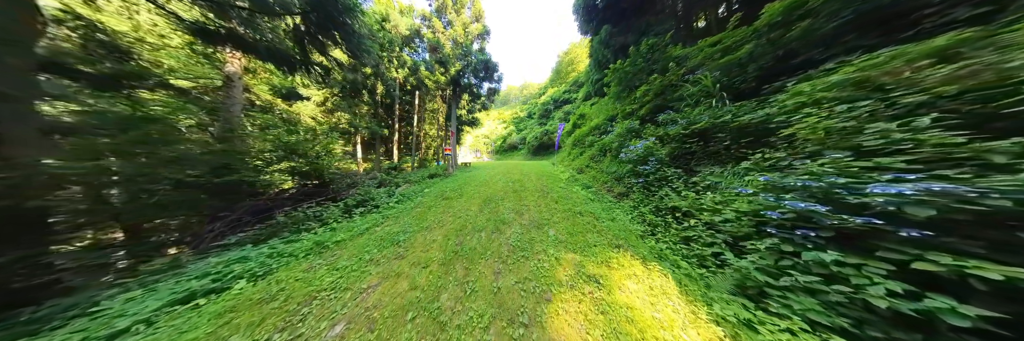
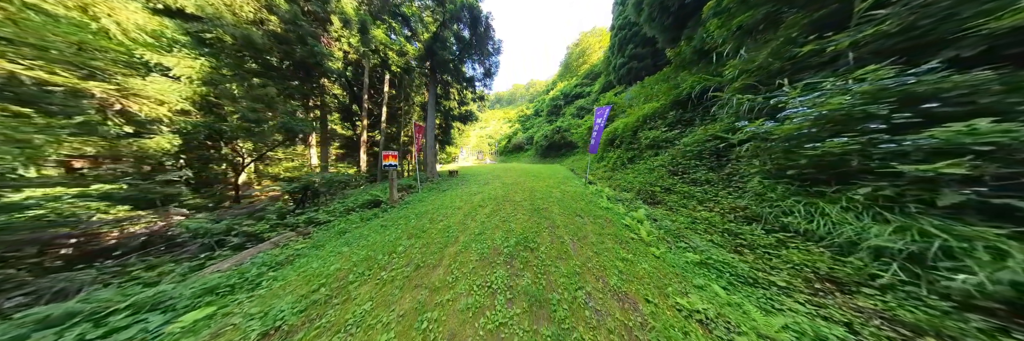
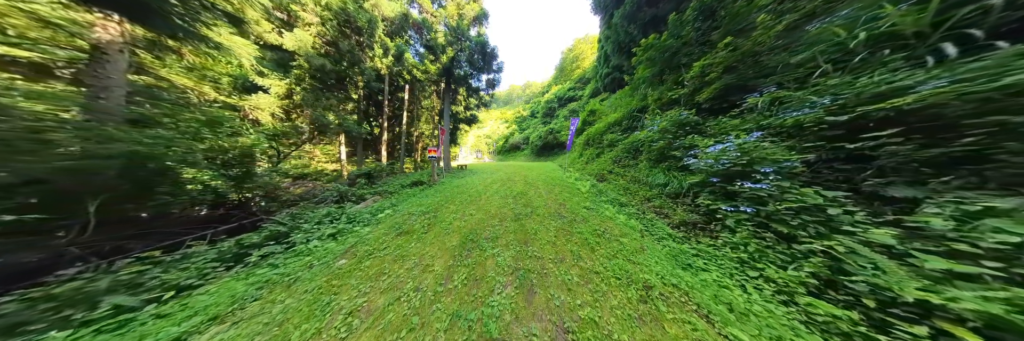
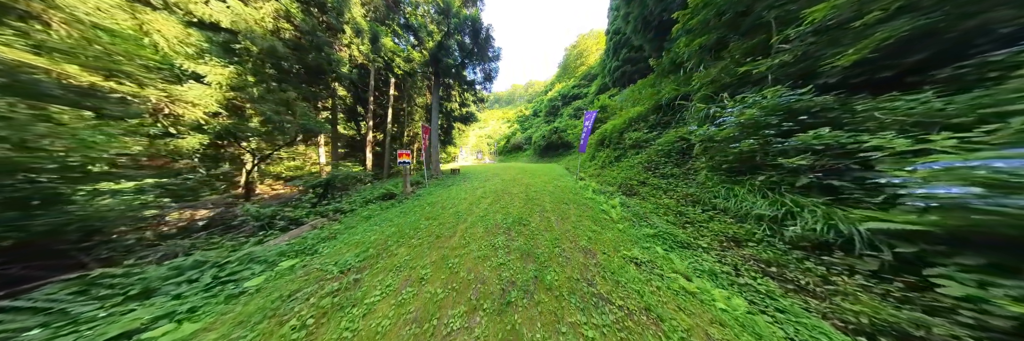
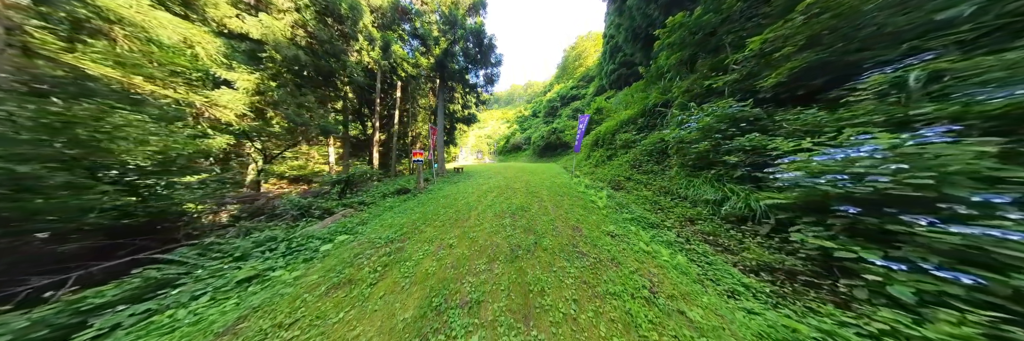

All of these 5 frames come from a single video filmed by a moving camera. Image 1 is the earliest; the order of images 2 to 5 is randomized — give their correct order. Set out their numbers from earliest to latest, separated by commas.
3, 5, 4, 2
